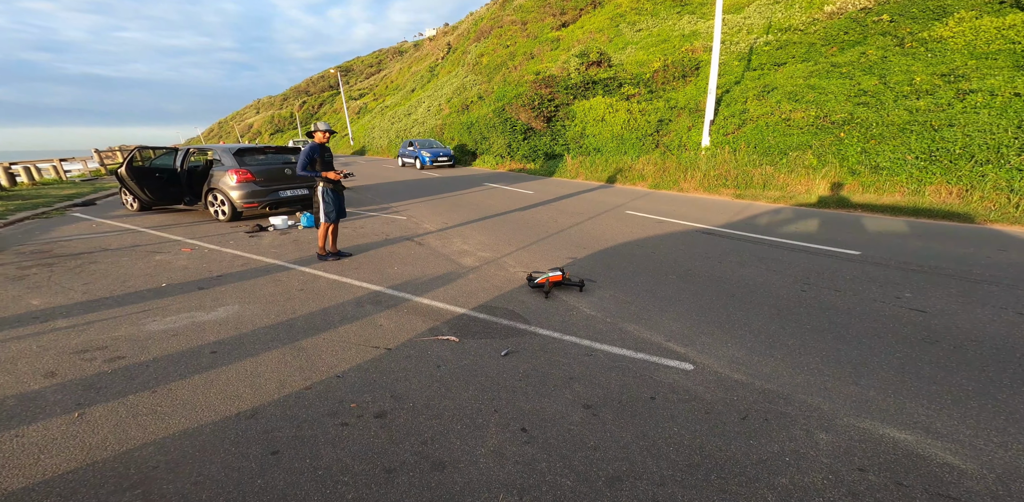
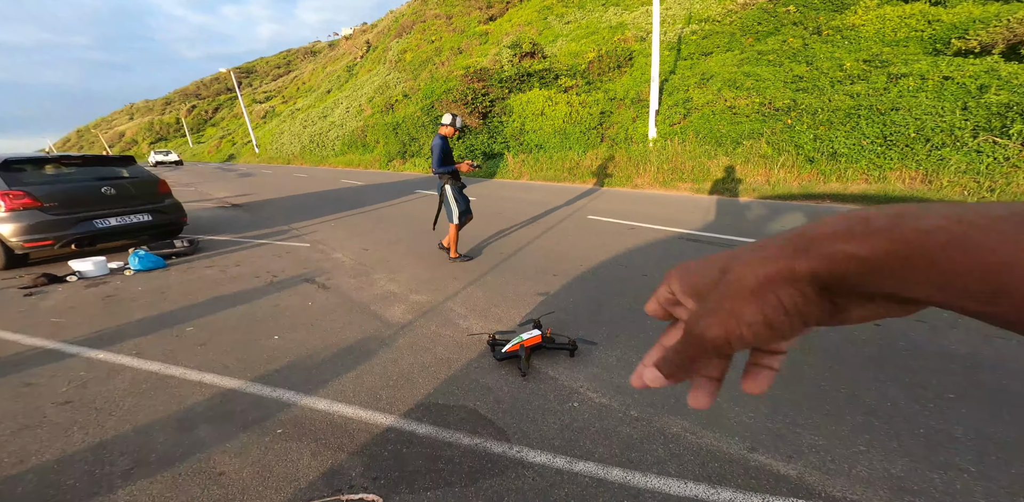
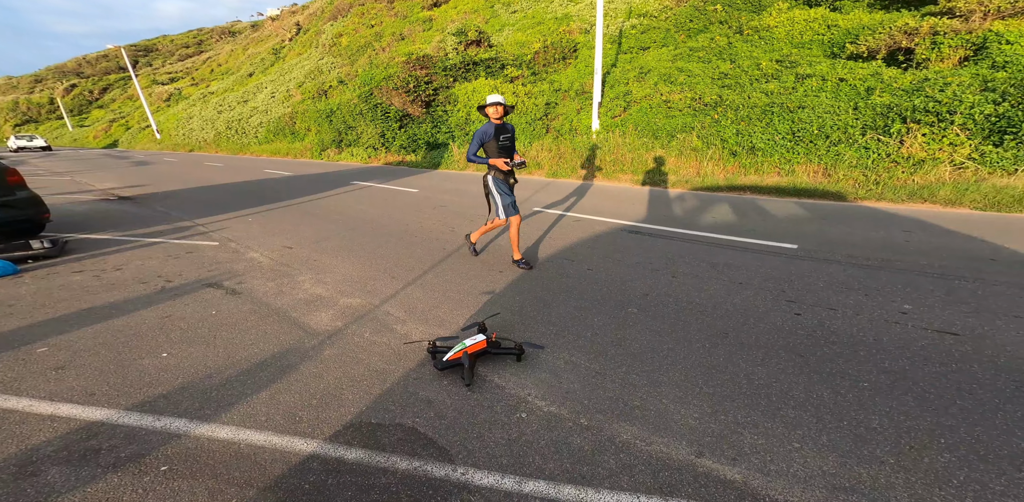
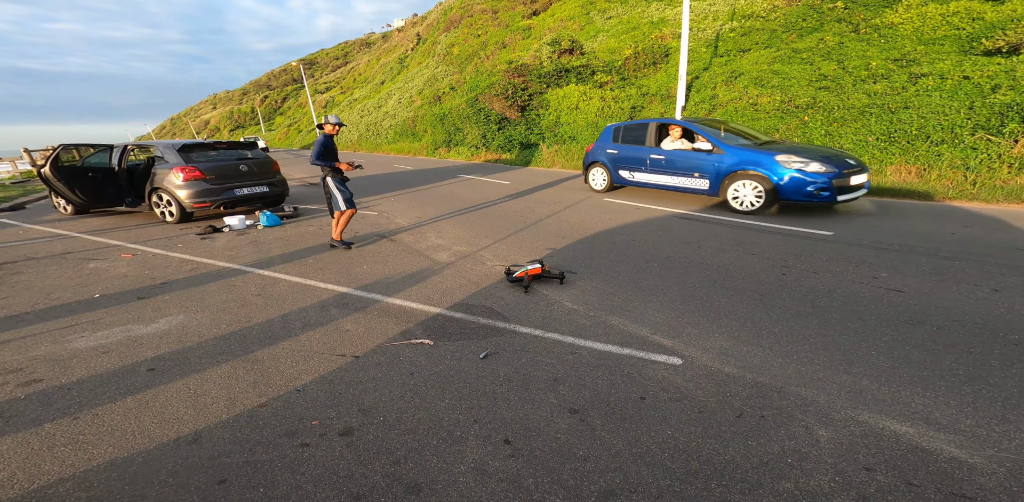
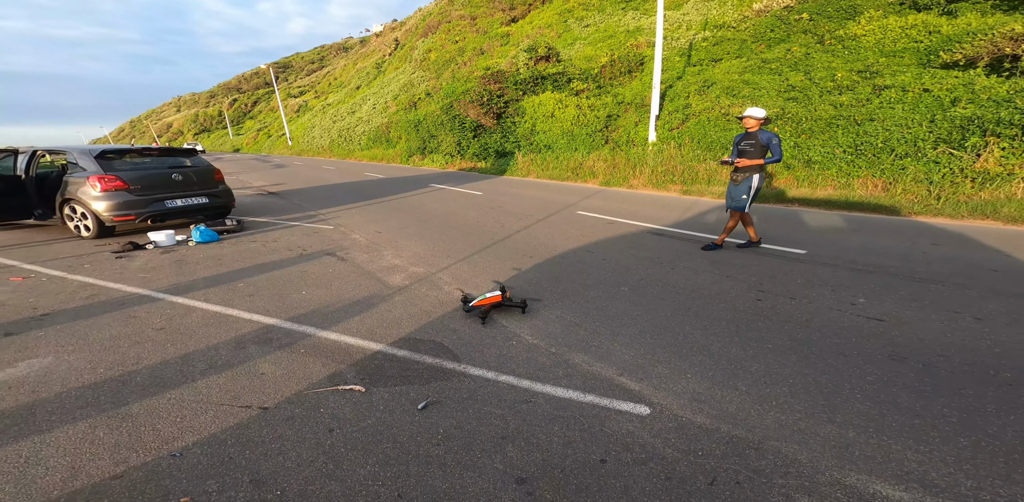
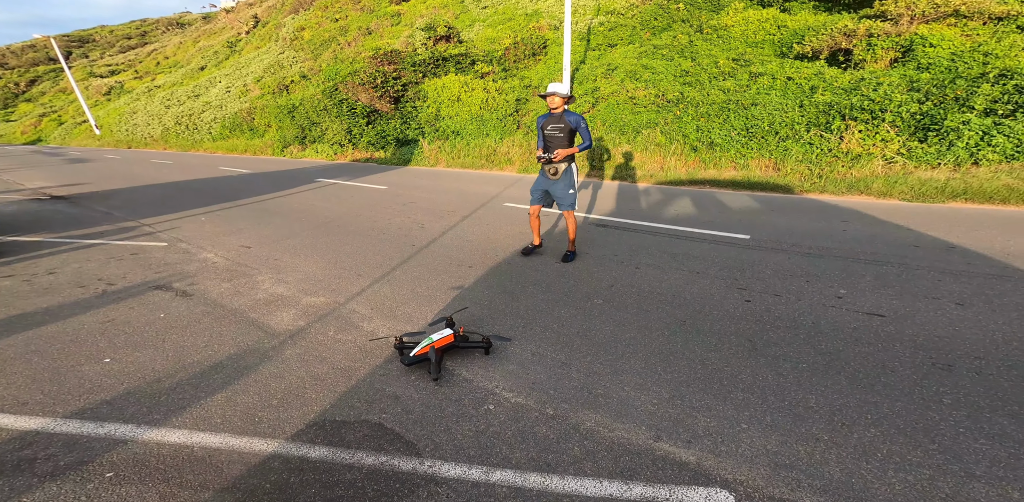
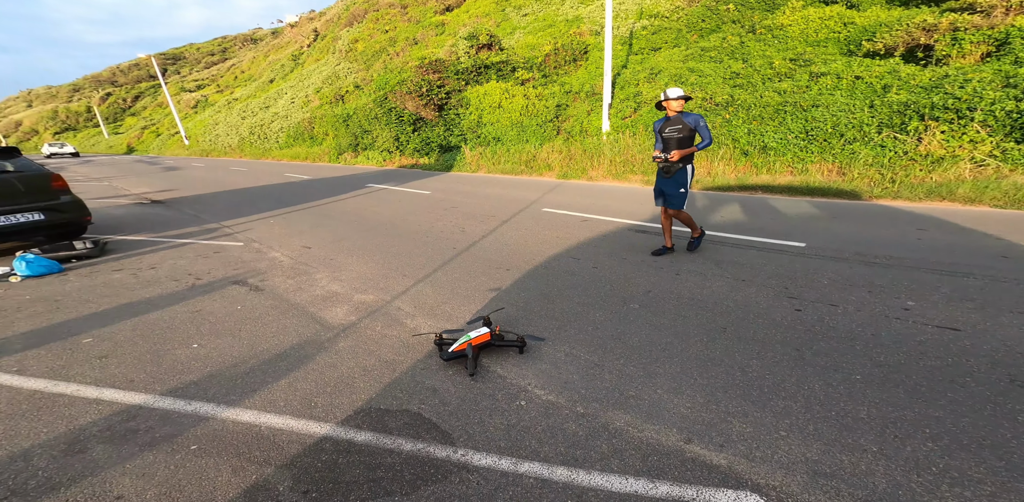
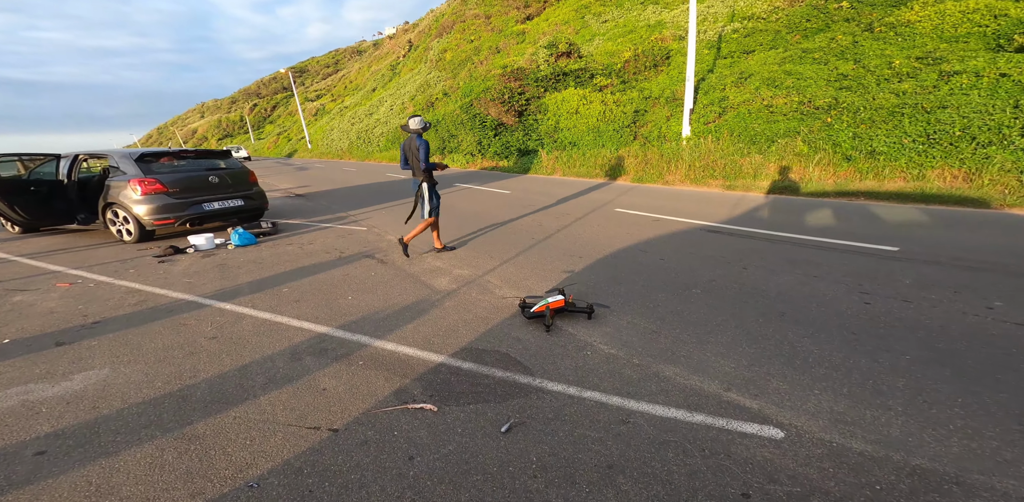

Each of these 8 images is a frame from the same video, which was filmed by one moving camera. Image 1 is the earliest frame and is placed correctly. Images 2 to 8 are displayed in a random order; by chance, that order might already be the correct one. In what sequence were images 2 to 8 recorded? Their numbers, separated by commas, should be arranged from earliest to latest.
4, 8, 2, 3, 6, 7, 5
